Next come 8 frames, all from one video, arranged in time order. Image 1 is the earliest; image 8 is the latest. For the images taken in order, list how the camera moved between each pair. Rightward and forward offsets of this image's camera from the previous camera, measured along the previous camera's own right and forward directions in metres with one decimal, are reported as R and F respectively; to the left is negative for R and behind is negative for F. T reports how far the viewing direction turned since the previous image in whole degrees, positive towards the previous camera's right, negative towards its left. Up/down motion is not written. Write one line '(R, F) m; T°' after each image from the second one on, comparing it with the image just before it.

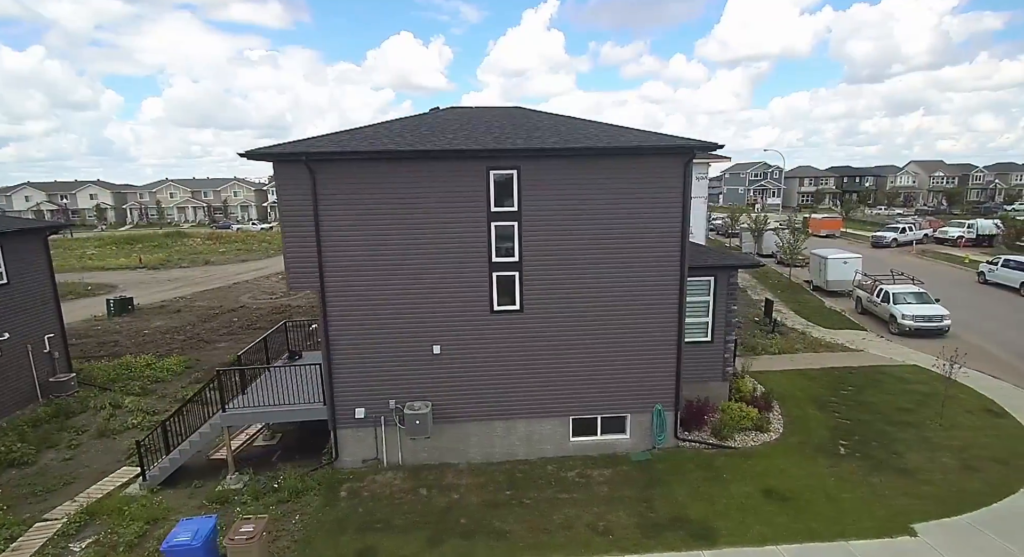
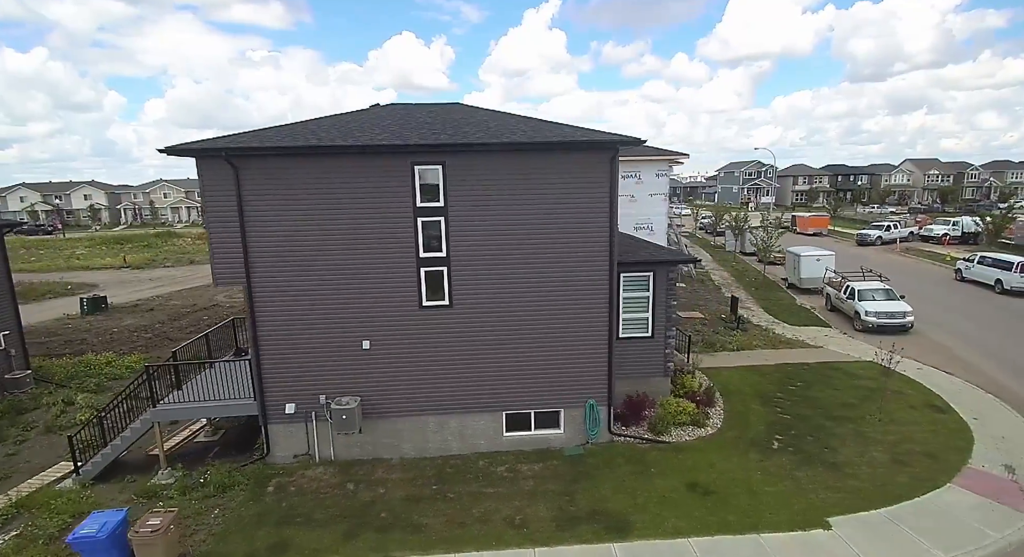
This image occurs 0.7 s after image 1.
(+1.4, 0.0) m; 0°
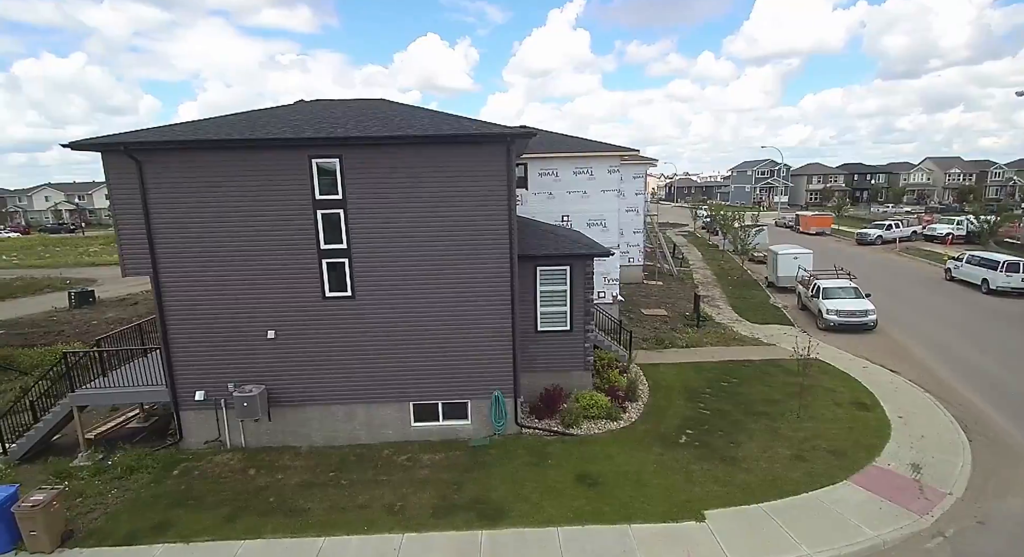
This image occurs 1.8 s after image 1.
(+2.4, 0.0) m; -2°
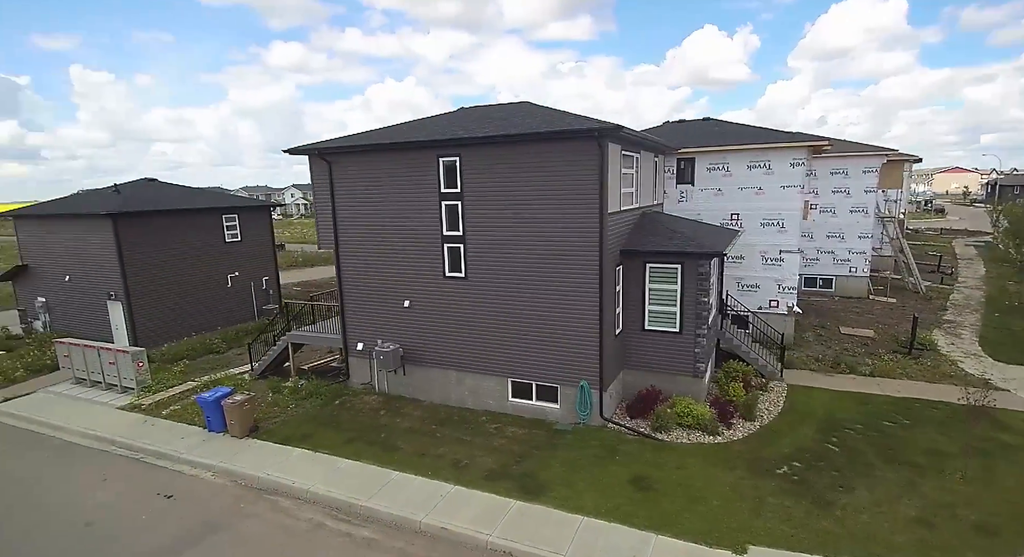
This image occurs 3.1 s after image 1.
(+3.1, +0.2) m; -26°
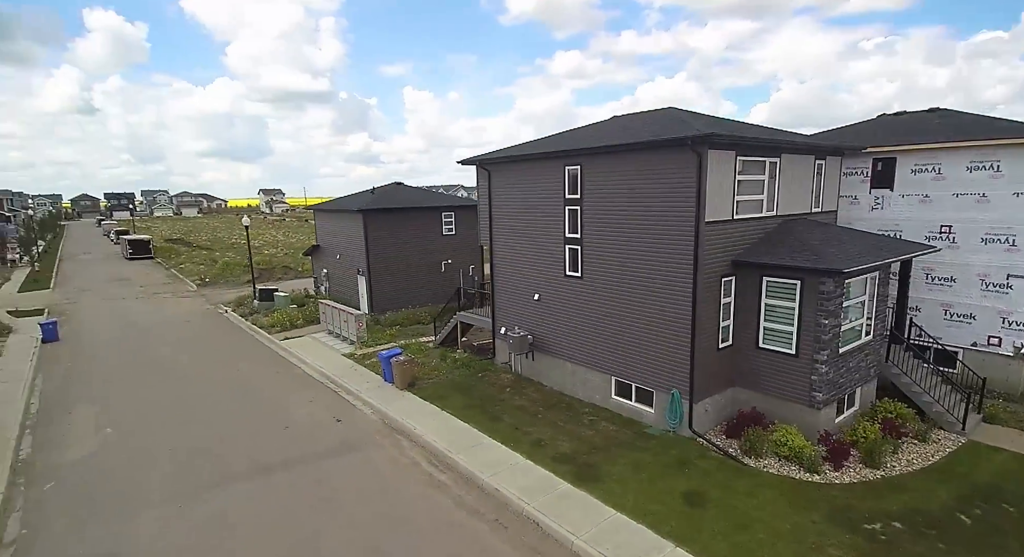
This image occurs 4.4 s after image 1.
(+3.2, -0.4) m; -26°
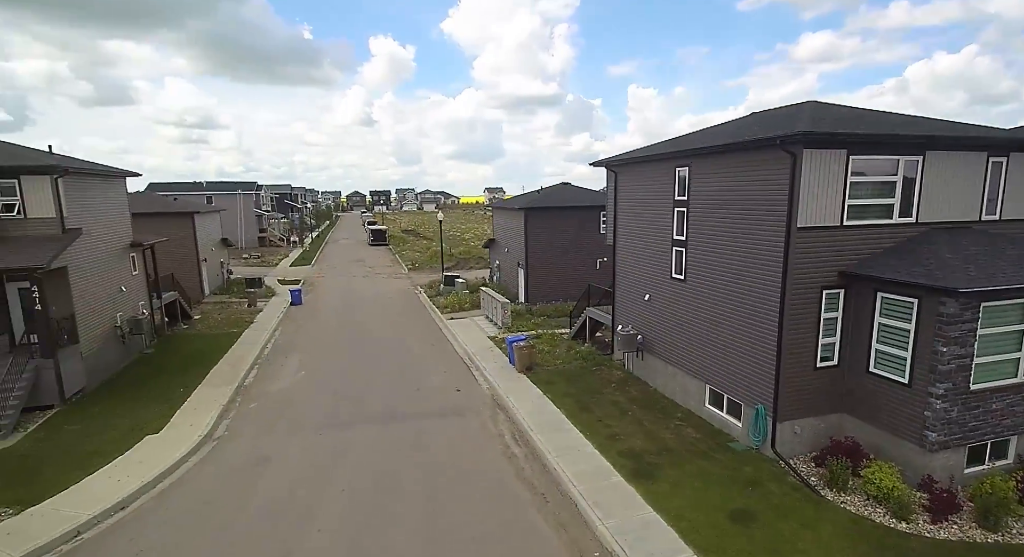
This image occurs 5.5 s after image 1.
(+2.6, -0.5) m; -22°
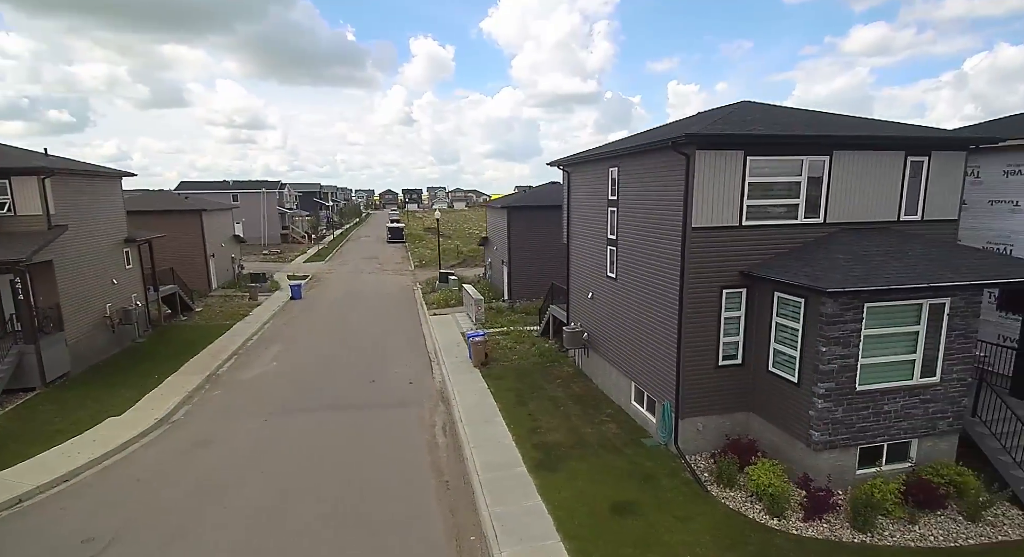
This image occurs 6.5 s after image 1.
(+2.4, -0.3) m; -3°
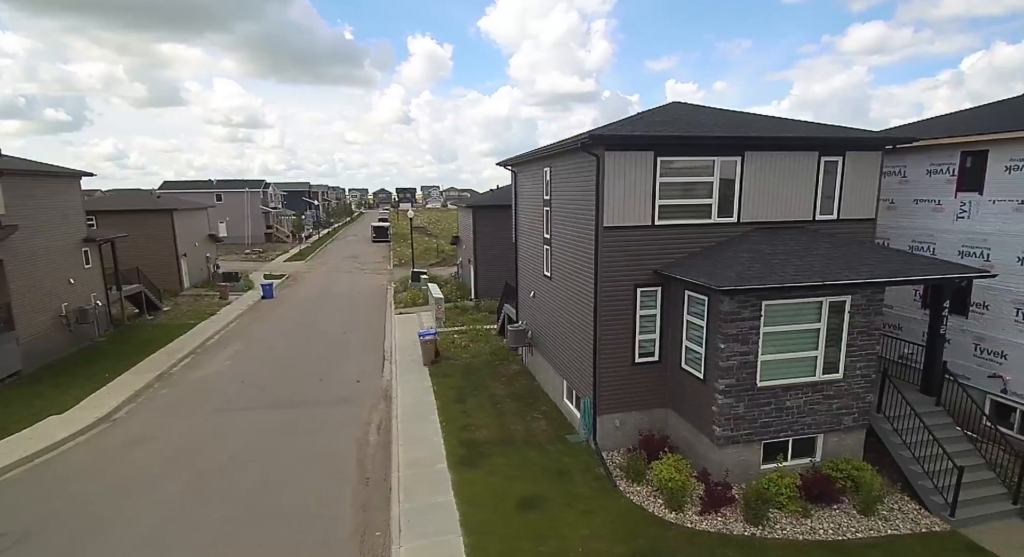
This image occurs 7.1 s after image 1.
(+1.5, -0.1) m; 0°
